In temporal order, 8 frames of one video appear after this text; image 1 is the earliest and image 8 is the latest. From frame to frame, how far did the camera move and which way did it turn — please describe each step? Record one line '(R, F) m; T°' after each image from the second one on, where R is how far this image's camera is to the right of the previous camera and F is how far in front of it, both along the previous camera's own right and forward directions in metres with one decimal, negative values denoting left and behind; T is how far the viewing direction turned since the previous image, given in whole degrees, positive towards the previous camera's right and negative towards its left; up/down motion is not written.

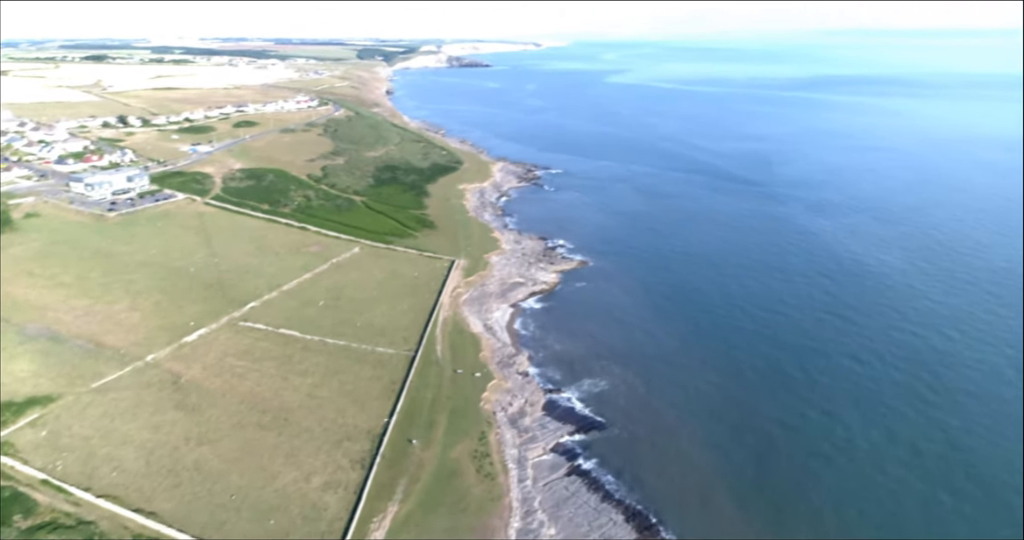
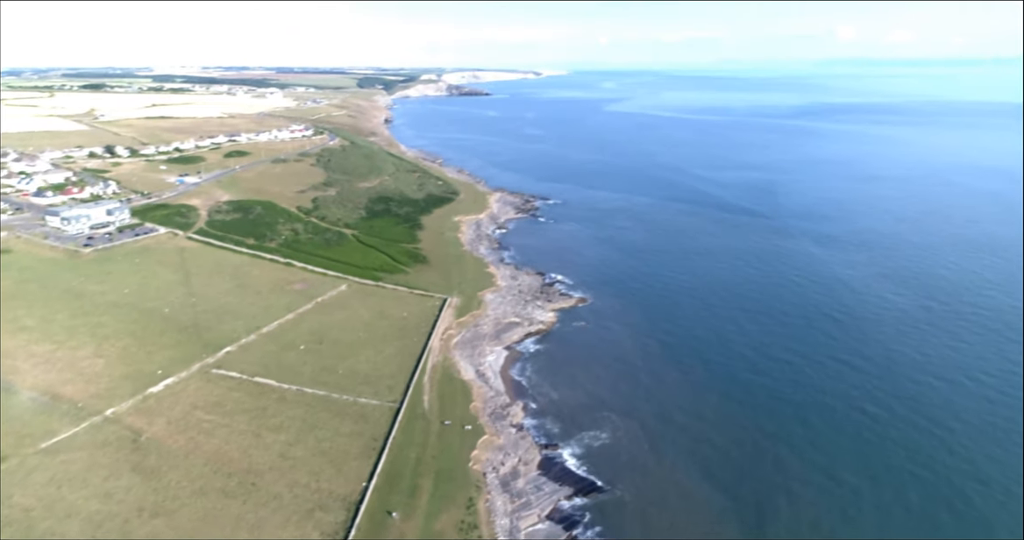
(+0.4, +2.7) m; 0°
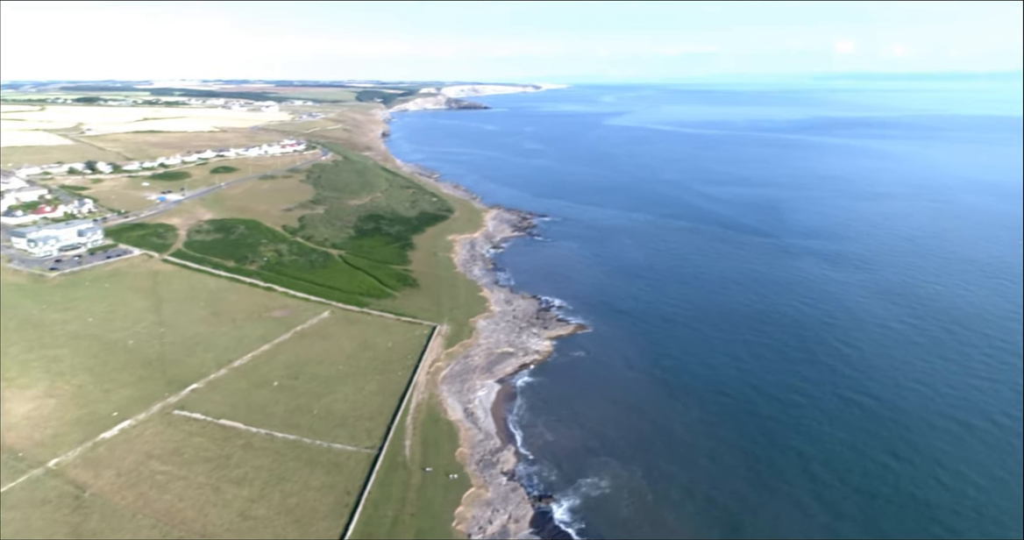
(+0.5, +3.2) m; 0°
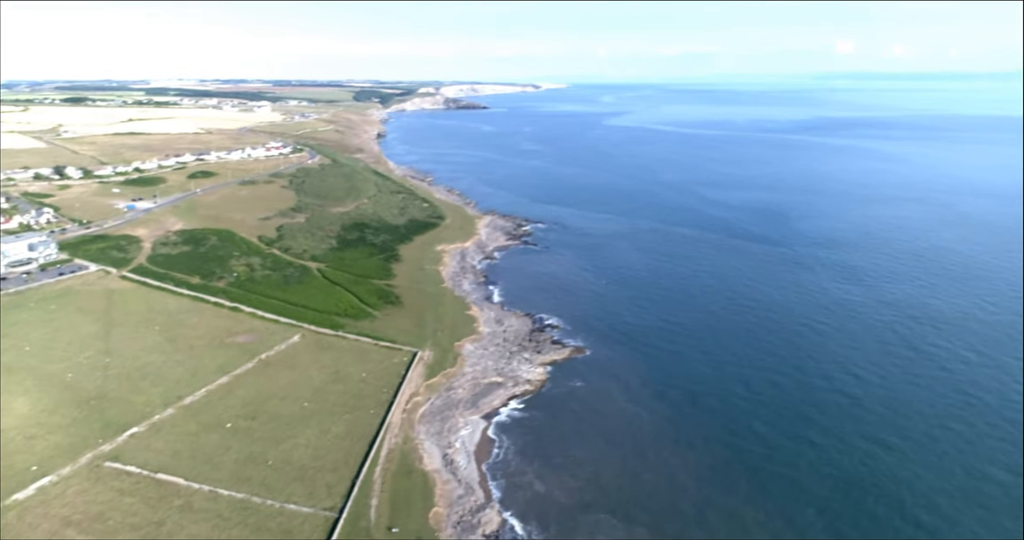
(+0.7, +4.6) m; 0°
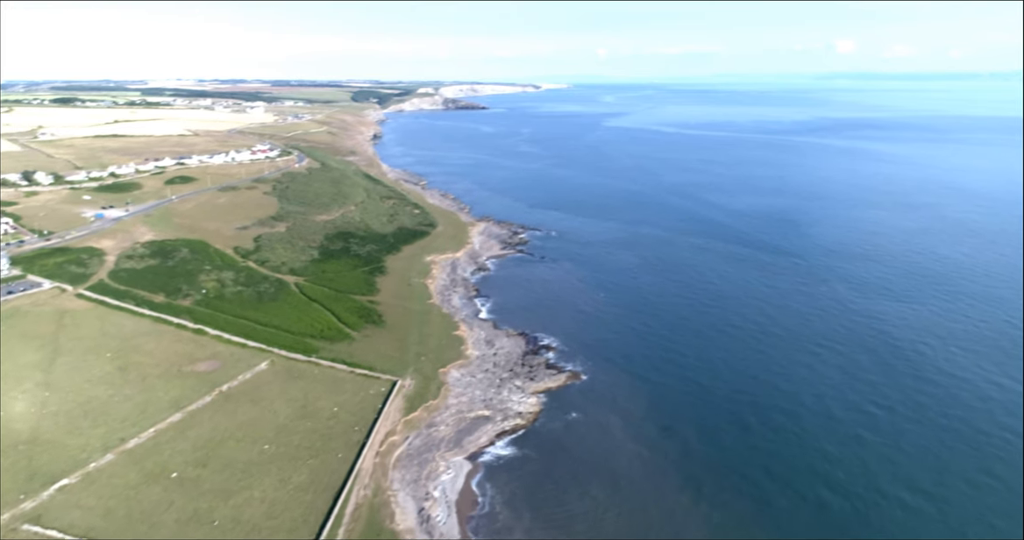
(+0.6, +4.2) m; 0°
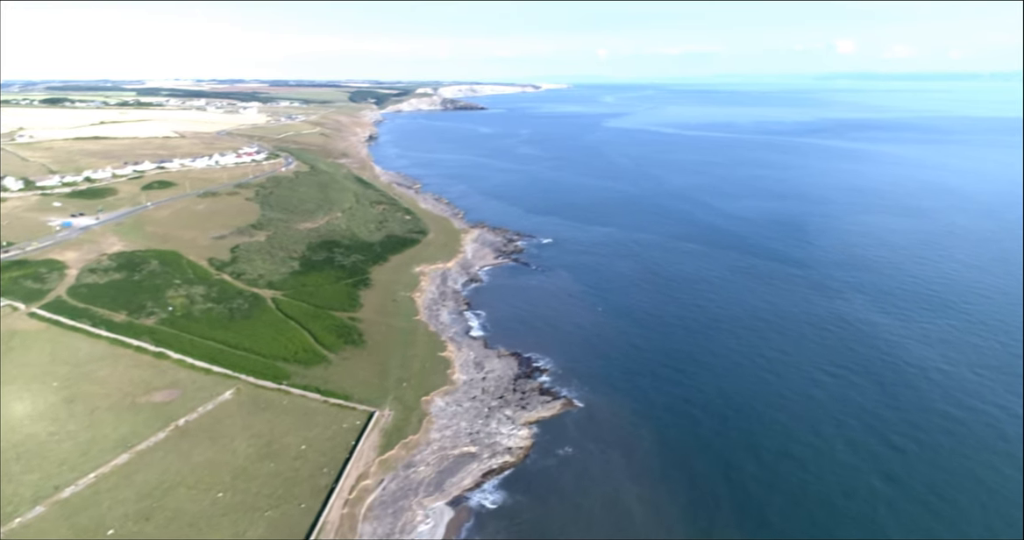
(+0.6, +3.7) m; 0°
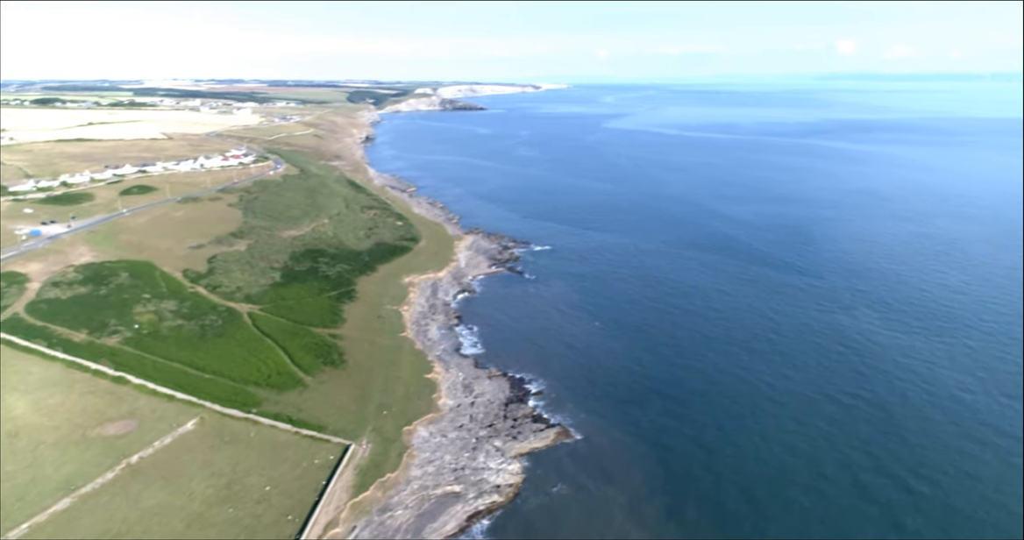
(+0.5, +3.2) m; 0°
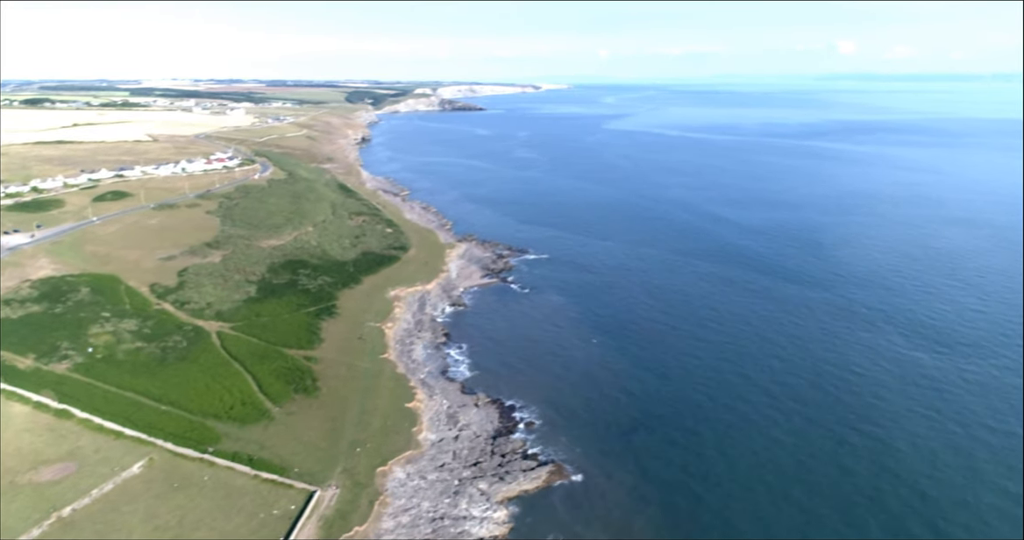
(+0.6, +3.7) m; 0°
